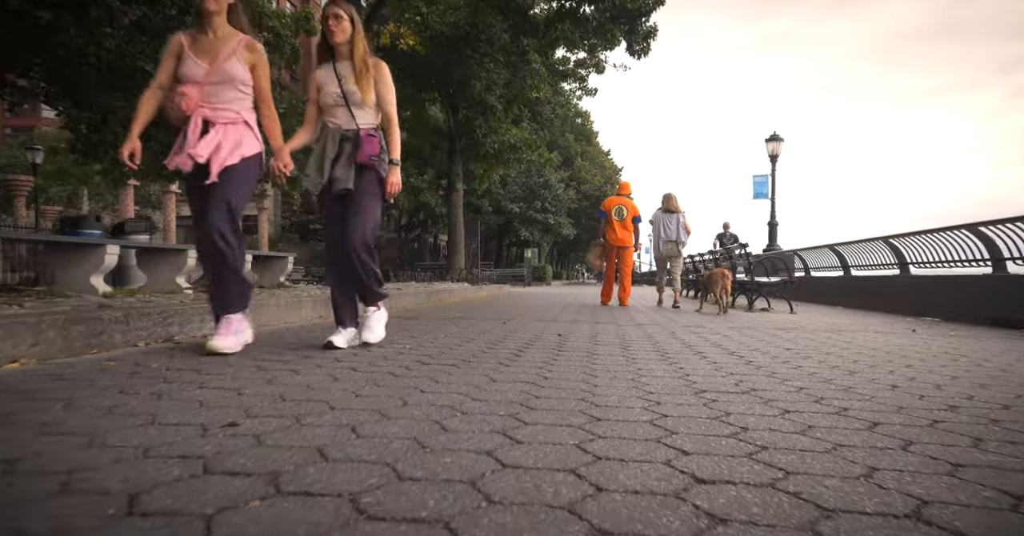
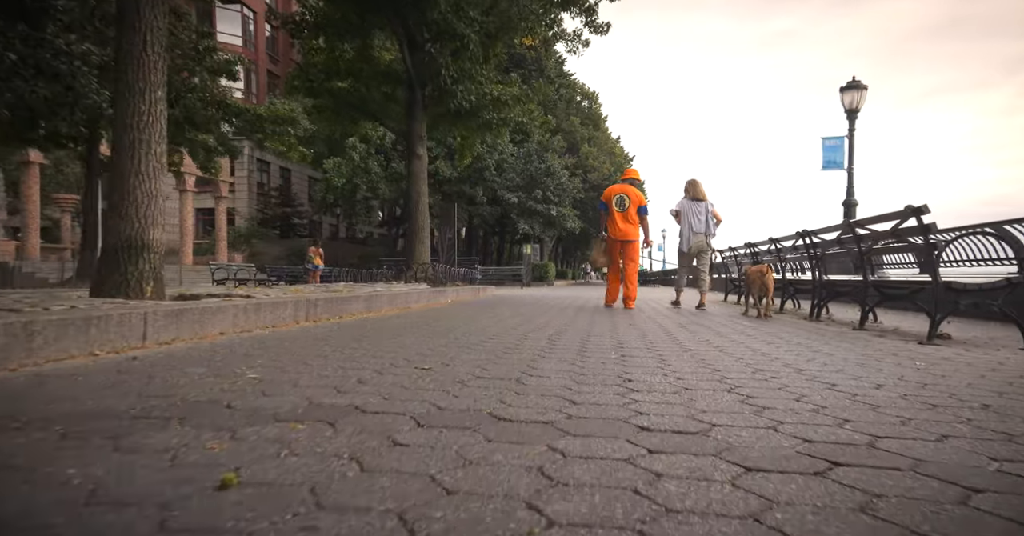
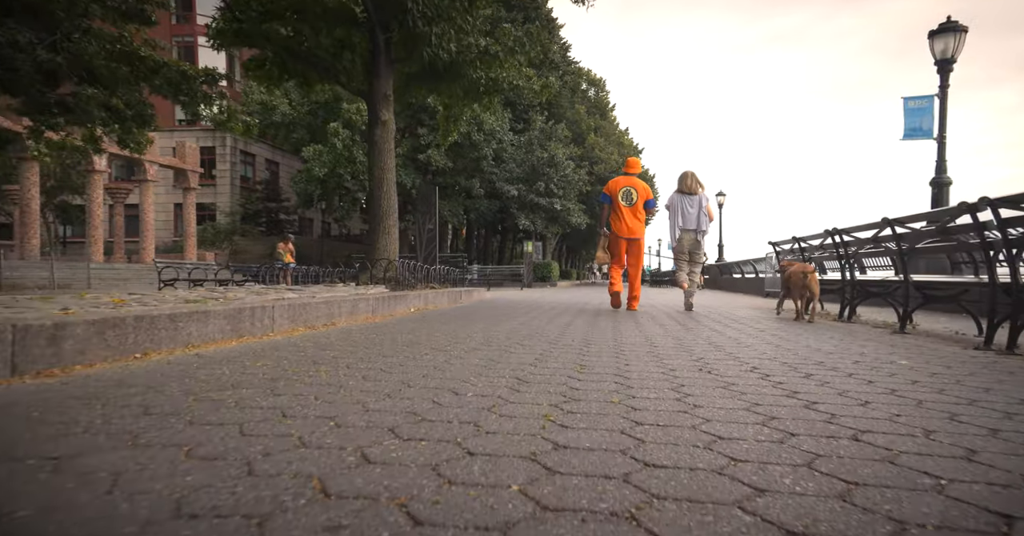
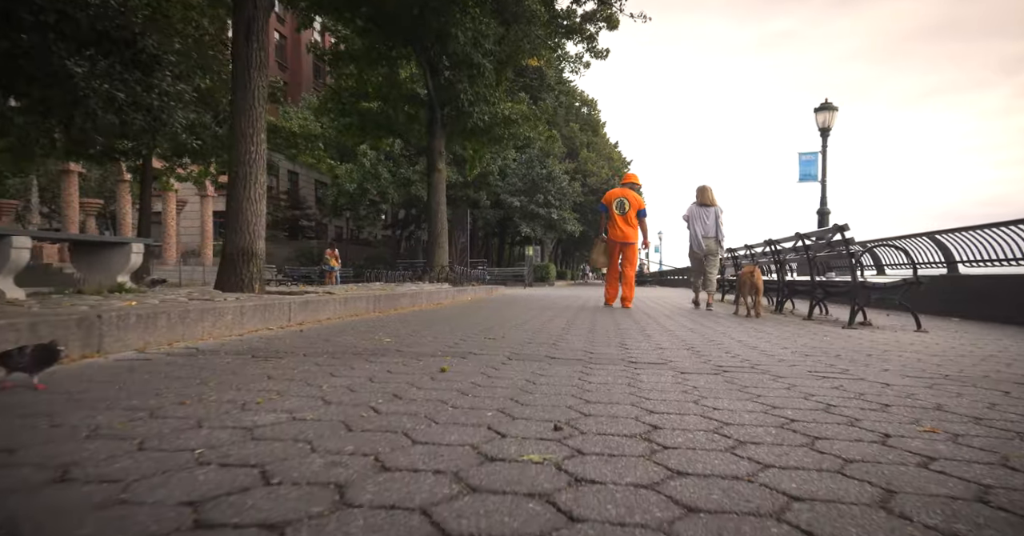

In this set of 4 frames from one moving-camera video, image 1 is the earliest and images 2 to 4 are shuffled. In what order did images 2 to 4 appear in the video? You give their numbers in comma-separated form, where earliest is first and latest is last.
4, 2, 3
